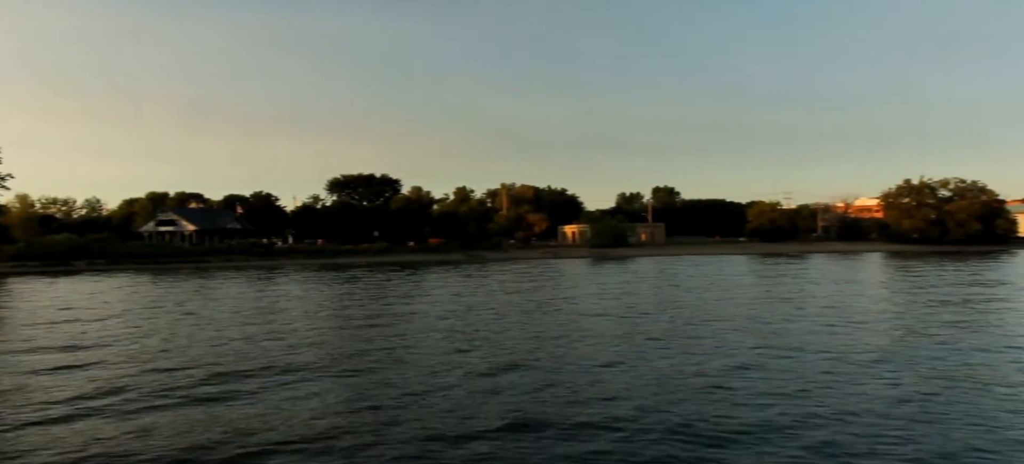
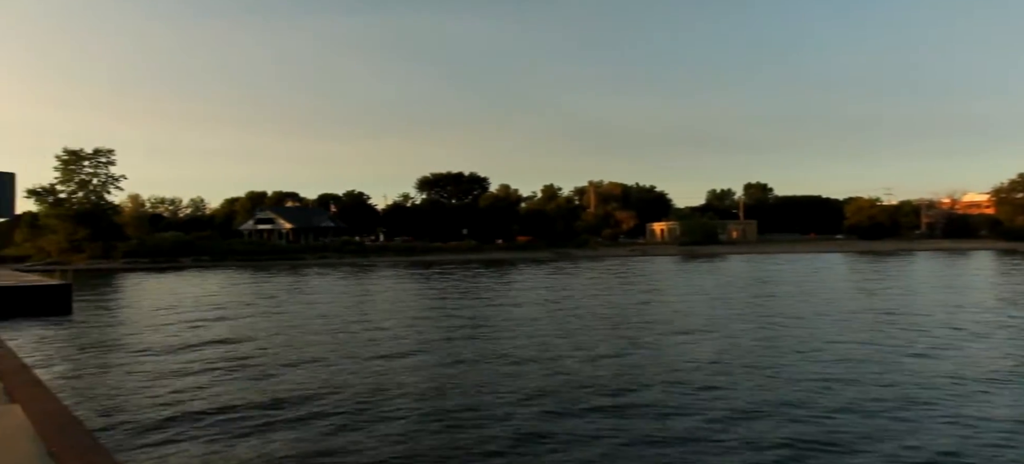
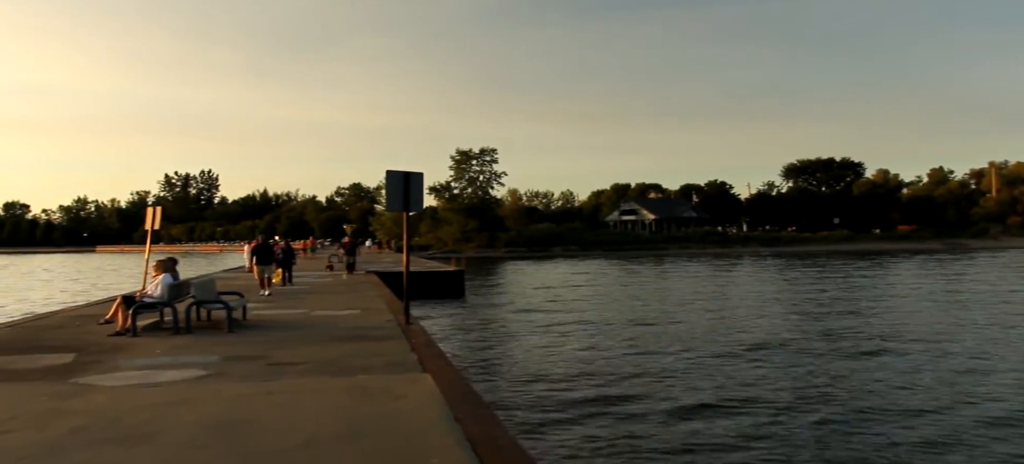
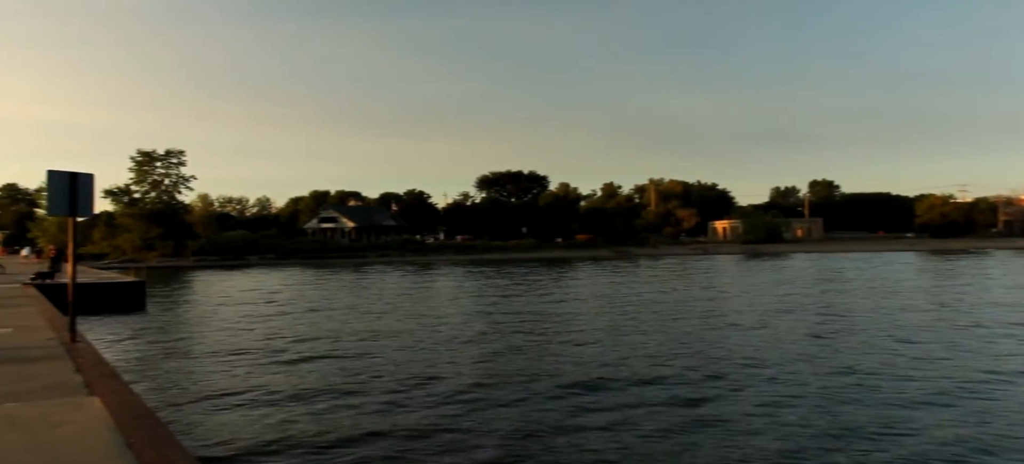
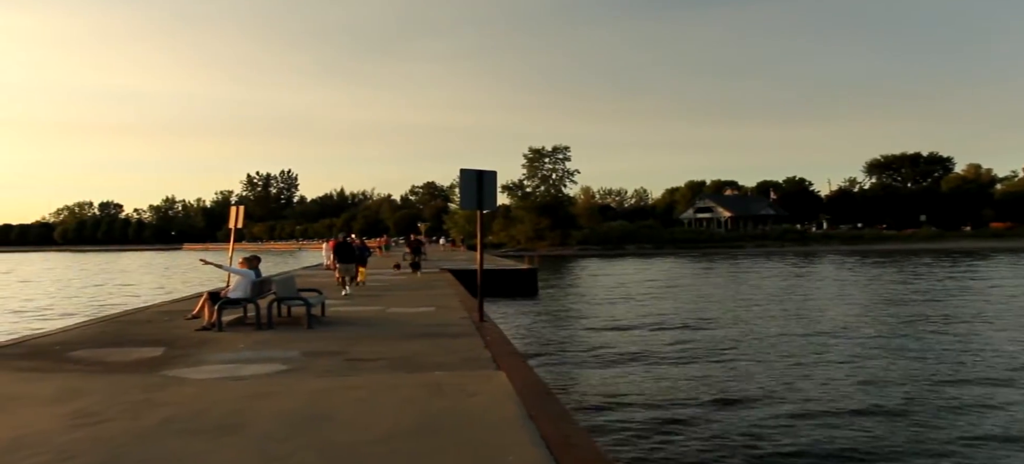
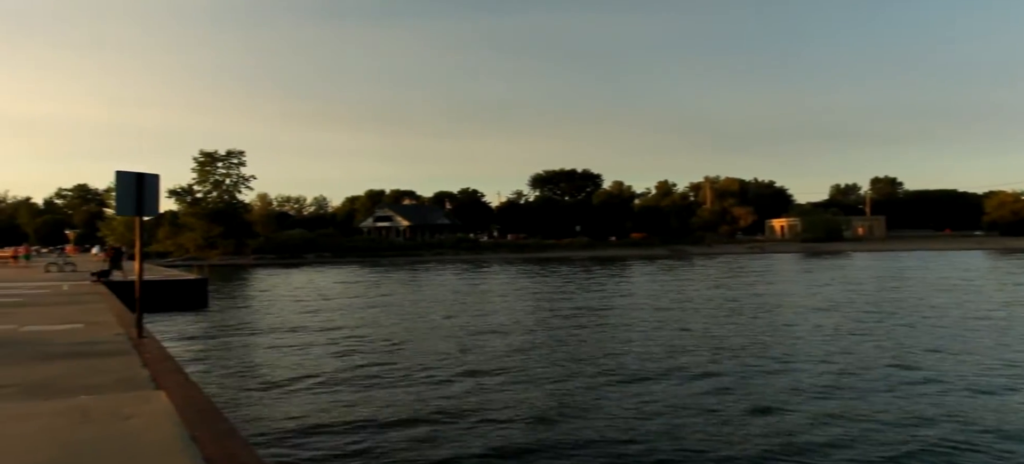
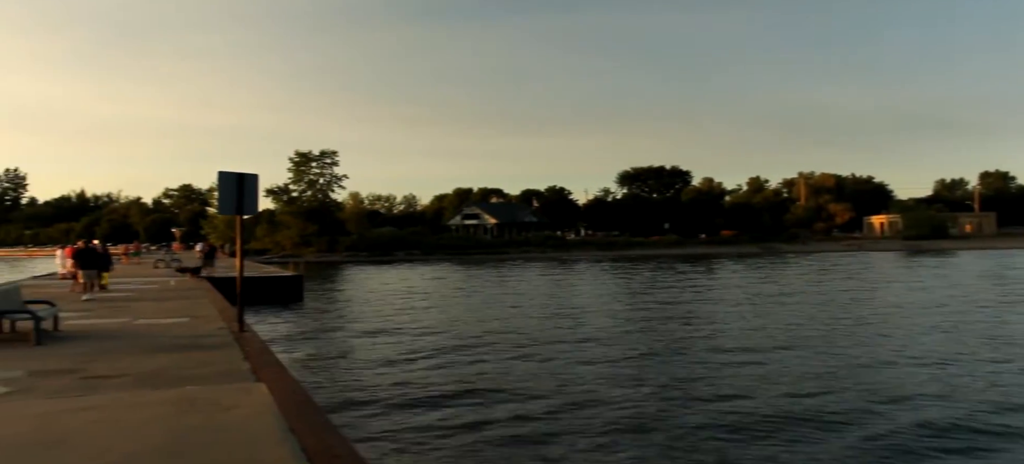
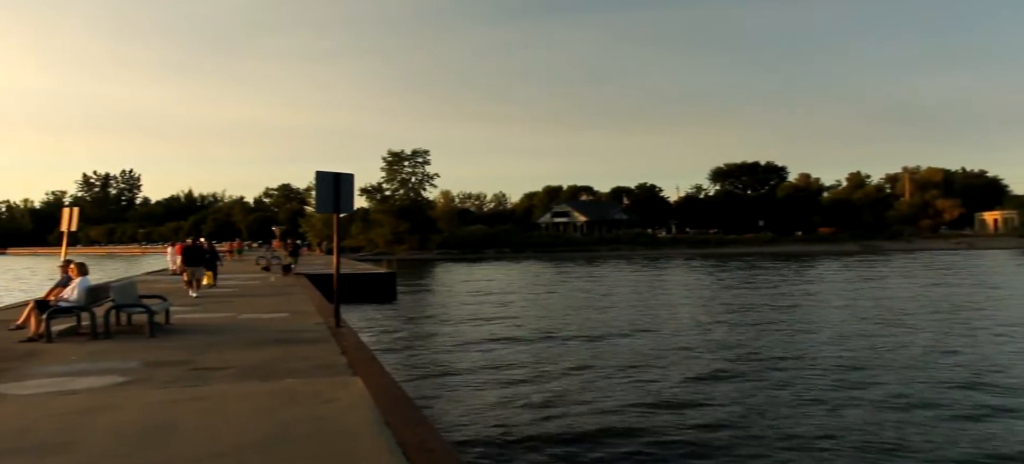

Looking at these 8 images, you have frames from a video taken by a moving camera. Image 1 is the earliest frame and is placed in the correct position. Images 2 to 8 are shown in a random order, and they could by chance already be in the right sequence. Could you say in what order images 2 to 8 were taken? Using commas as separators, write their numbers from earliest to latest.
2, 4, 6, 7, 8, 3, 5
